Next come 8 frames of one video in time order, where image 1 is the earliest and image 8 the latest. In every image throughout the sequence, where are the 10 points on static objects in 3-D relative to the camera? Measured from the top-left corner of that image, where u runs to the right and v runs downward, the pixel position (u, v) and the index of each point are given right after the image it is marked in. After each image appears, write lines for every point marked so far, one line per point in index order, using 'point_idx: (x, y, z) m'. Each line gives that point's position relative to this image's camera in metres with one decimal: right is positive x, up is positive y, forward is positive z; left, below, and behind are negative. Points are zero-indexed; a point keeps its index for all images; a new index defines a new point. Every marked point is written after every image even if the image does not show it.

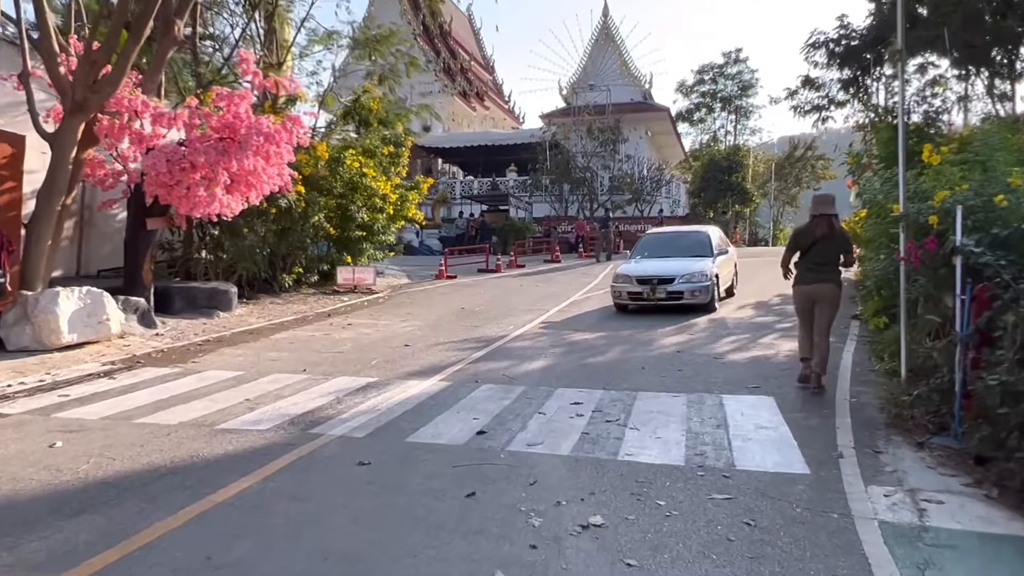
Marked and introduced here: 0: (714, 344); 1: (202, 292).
0: (+2.8, -0.8, +10.8) m
1: (-5.7, -0.1, +14.2) m
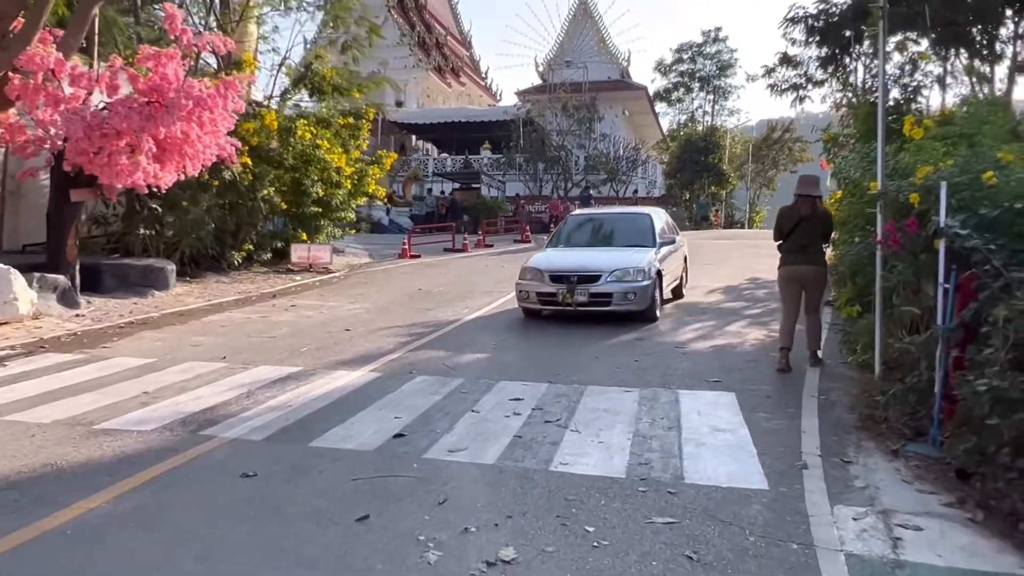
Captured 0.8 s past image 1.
0: (+2.2, -0.6, +10.1) m
1: (-6.5, +0.3, +13.3) m
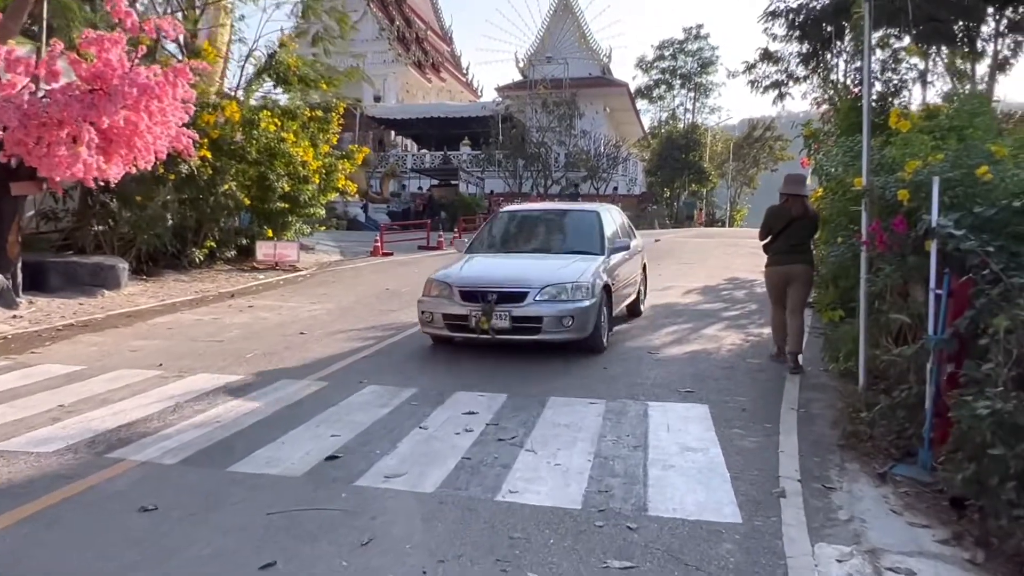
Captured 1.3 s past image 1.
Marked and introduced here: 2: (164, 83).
0: (+1.7, -0.6, +9.6) m
1: (-7.0, +0.3, +12.6) m
2: (-4.8, +2.8, +10.5) m
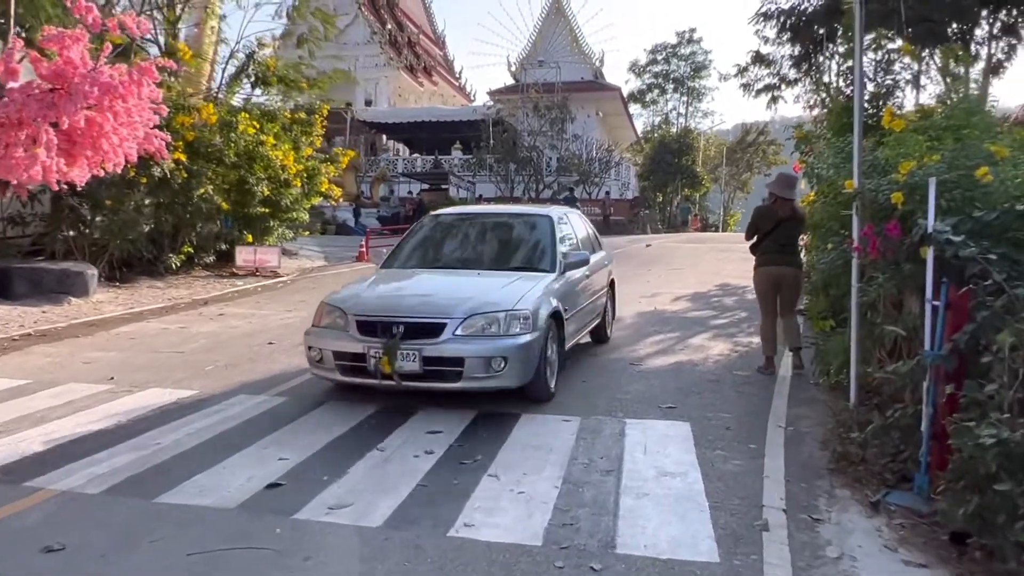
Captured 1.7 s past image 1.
0: (+1.5, -0.7, +9.2) m
1: (-7.2, +0.2, +12.1) m
2: (-5.0, +2.7, +10.1) m
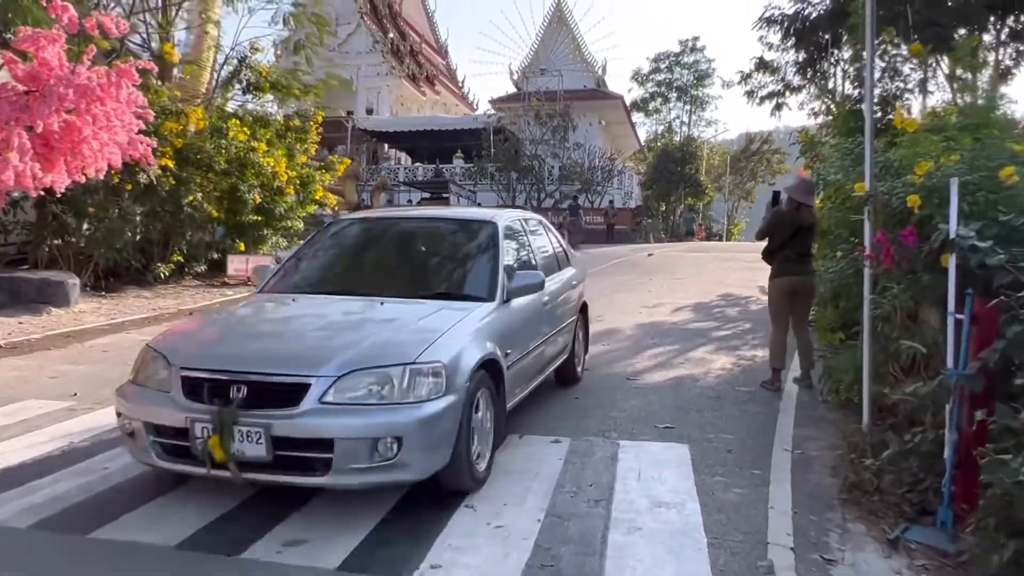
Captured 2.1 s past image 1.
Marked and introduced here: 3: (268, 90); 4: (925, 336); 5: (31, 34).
0: (+1.4, -0.8, +8.8) m
1: (-7.3, +0.1, +11.7) m
2: (-5.1, +2.6, +9.8) m
3: (-5.5, +4.5, +17.6) m
4: (+2.4, -0.3, +4.4) m
5: (-5.9, +3.1, +9.5) m
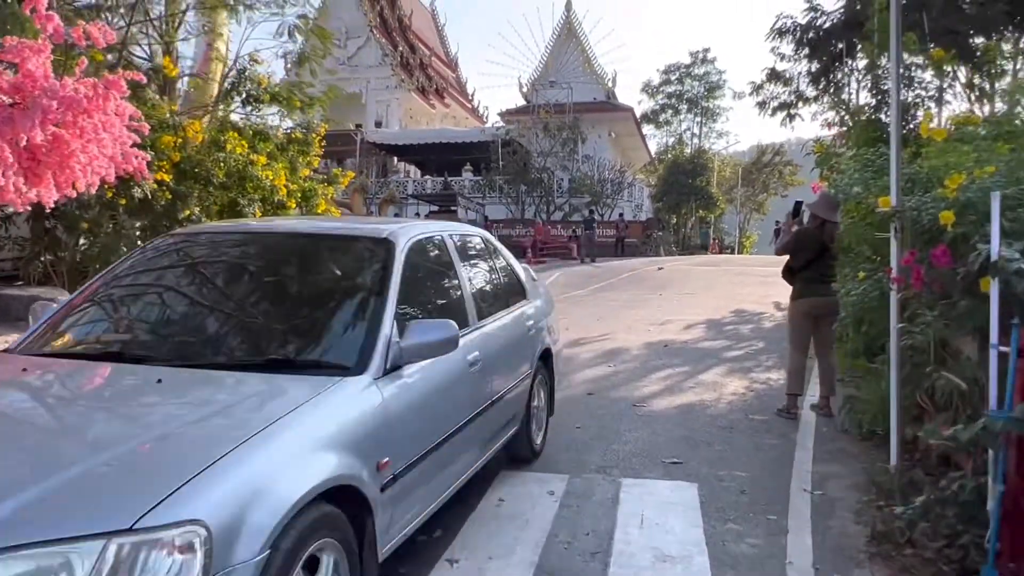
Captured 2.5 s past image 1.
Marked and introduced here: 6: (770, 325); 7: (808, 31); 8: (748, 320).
0: (+1.4, -1.0, +8.3) m
1: (-7.3, -0.2, +11.4) m
2: (-5.1, +2.3, +9.4) m
3: (-5.3, +4.1, +17.3) m
4: (+2.3, -0.4, +3.9) m
5: (-5.9, +2.9, +9.2) m
6: (+4.4, -0.6, +13.1) m
7: (+7.5, +6.5, +19.7) m
8: (+4.2, -0.6, +13.8) m
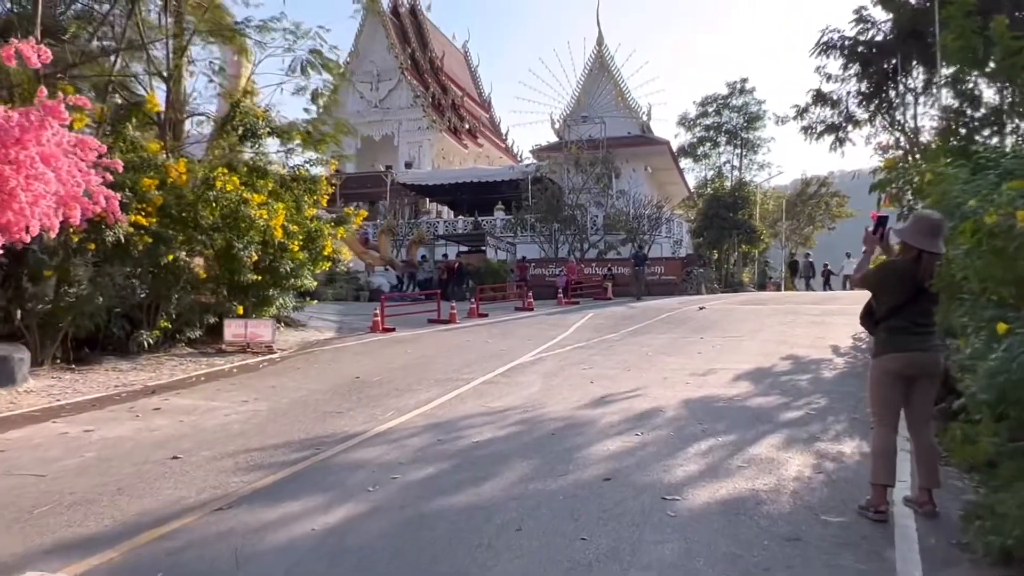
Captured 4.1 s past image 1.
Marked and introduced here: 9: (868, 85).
0: (+1.4, -1.4, +6.5) m
1: (-7.1, -0.9, +10.1) m
2: (-5.1, +1.7, +8.2) m
3: (-4.9, +3.1, +16.1) m
4: (+2.0, -0.6, +2.1) m
5: (-5.9, +2.3, +8.0) m
6: (+4.6, -1.3, +11.2) m
7: (+8.0, +5.6, +18.0) m
8: (+4.5, -1.2, +11.9) m
9: (+8.6, +4.9, +18.7) m
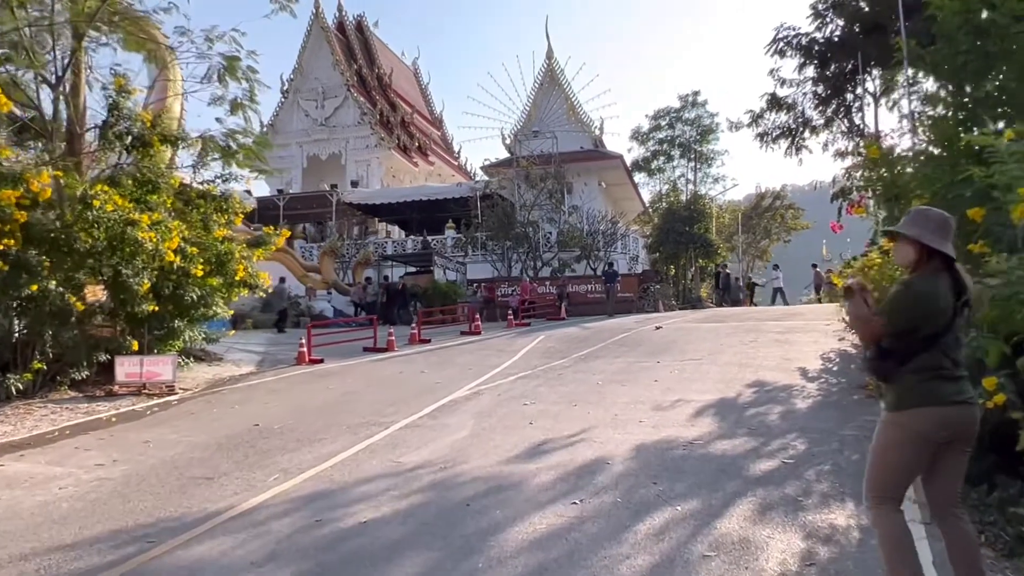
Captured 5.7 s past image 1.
0: (+0.7, -1.6, +4.9) m
1: (-8.0, -1.4, +8.1) m
2: (-6.0, +1.3, +6.3) m
3: (-6.2, +2.5, +14.2) m
4: (+1.5, -0.7, +0.6) m
5: (-6.7, +1.9, +6.1) m
6: (+3.7, -1.5, +9.7) m
7: (+6.6, +5.3, +16.9) m
8: (+3.5, -1.5, +10.4) m
9: (+7.1, +4.6, +17.5) m
